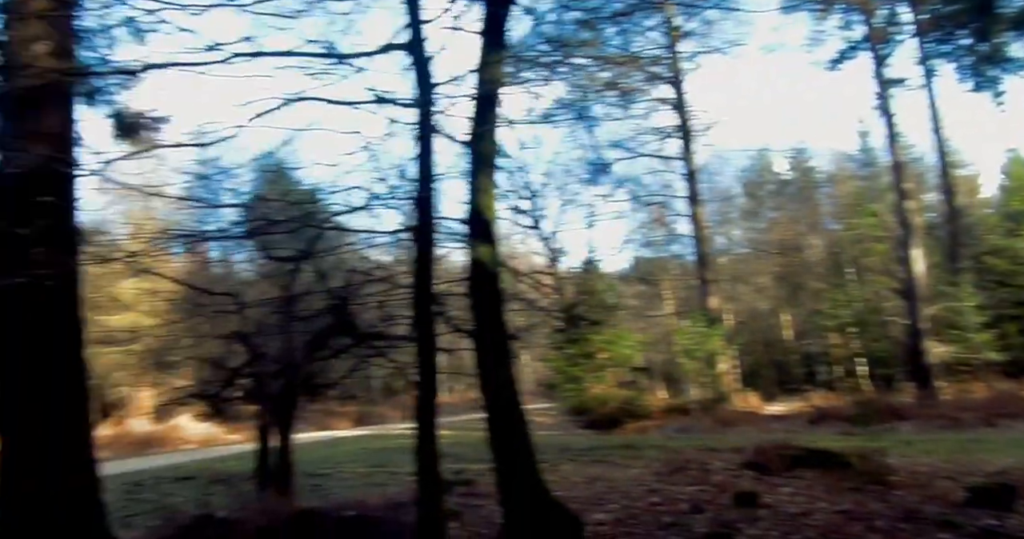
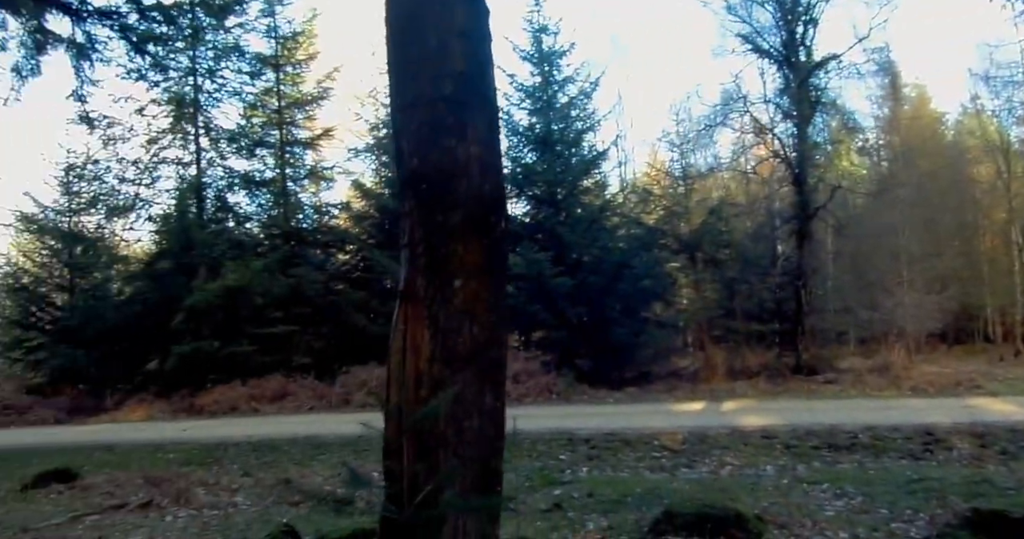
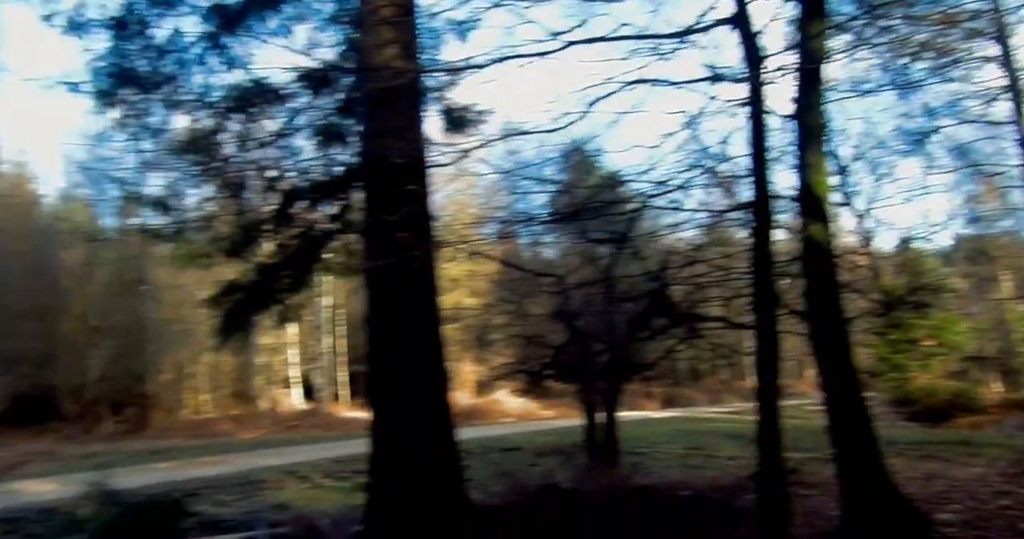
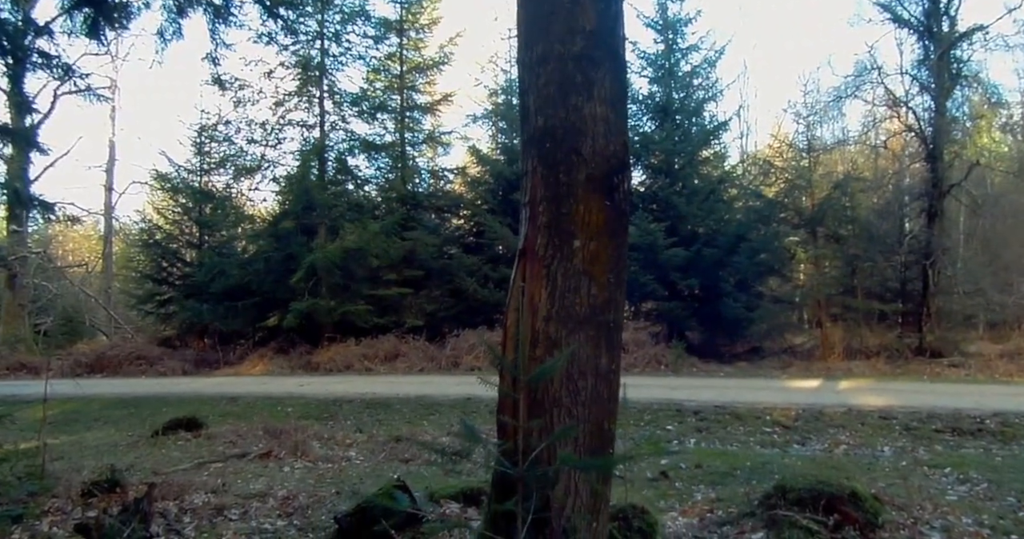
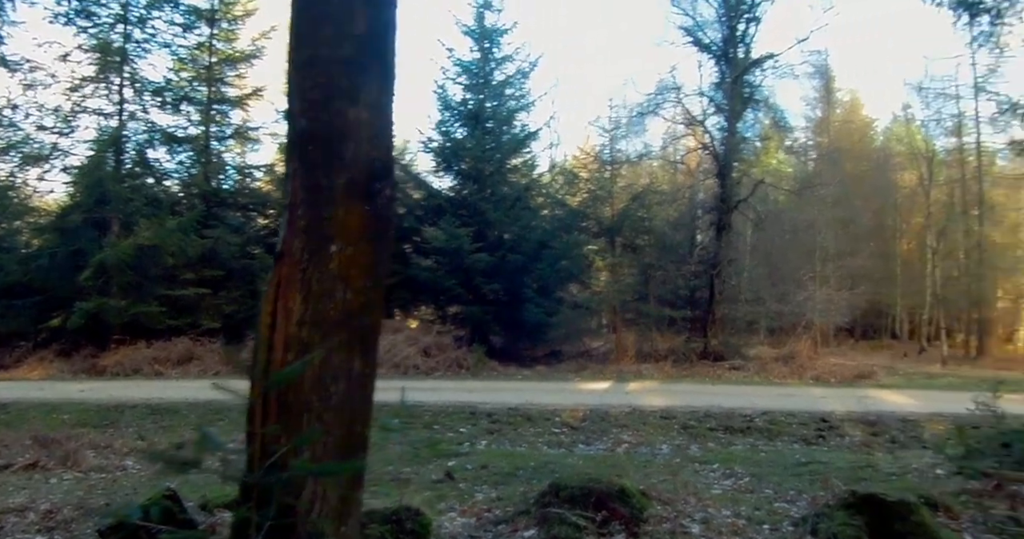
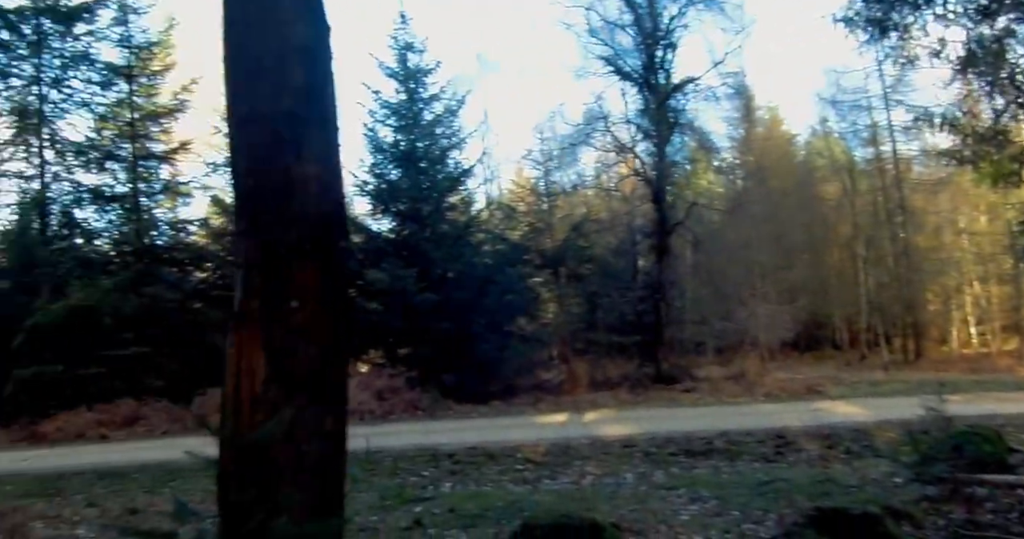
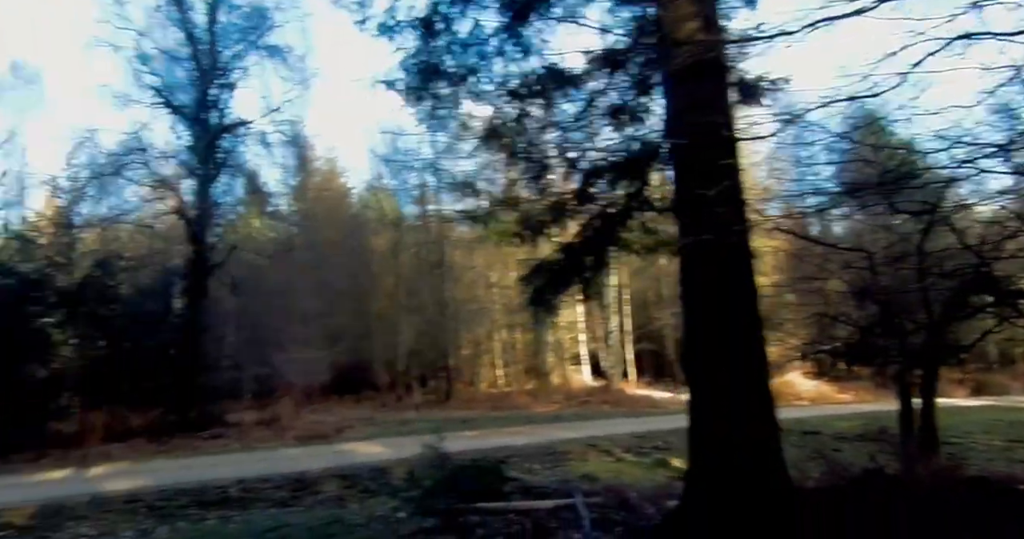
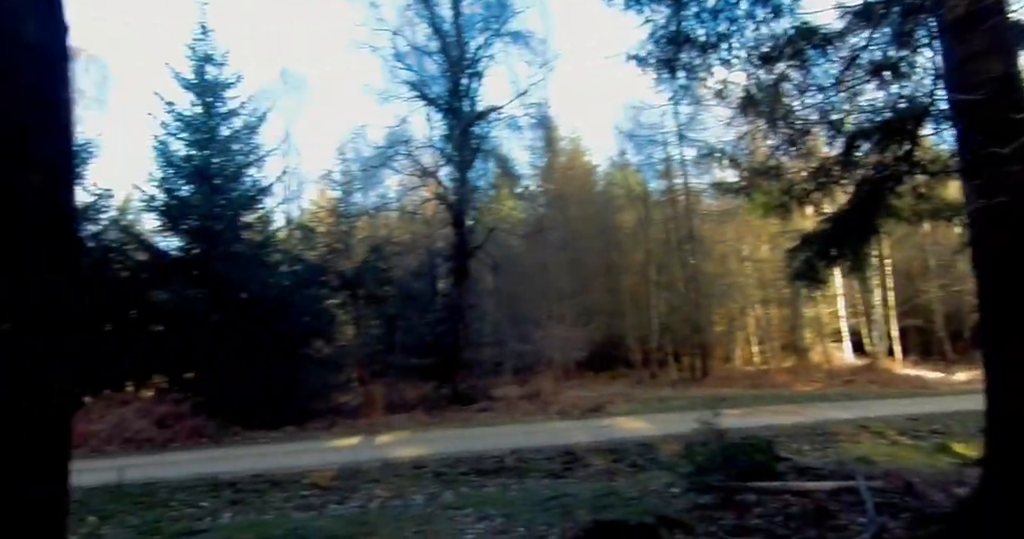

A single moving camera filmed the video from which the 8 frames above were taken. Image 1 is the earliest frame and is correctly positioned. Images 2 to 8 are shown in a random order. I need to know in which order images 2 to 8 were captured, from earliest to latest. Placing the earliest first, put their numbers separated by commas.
3, 7, 8, 6, 2, 4, 5
